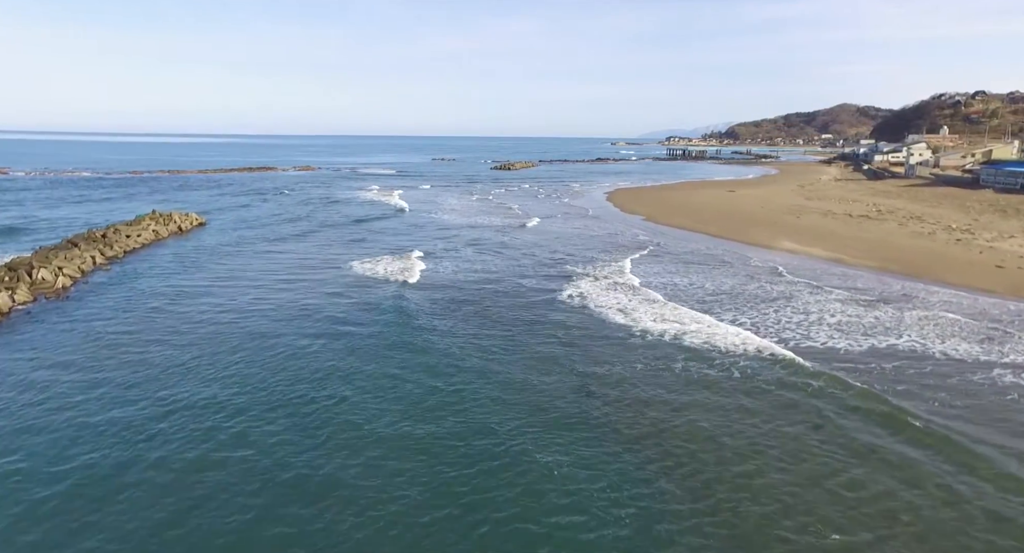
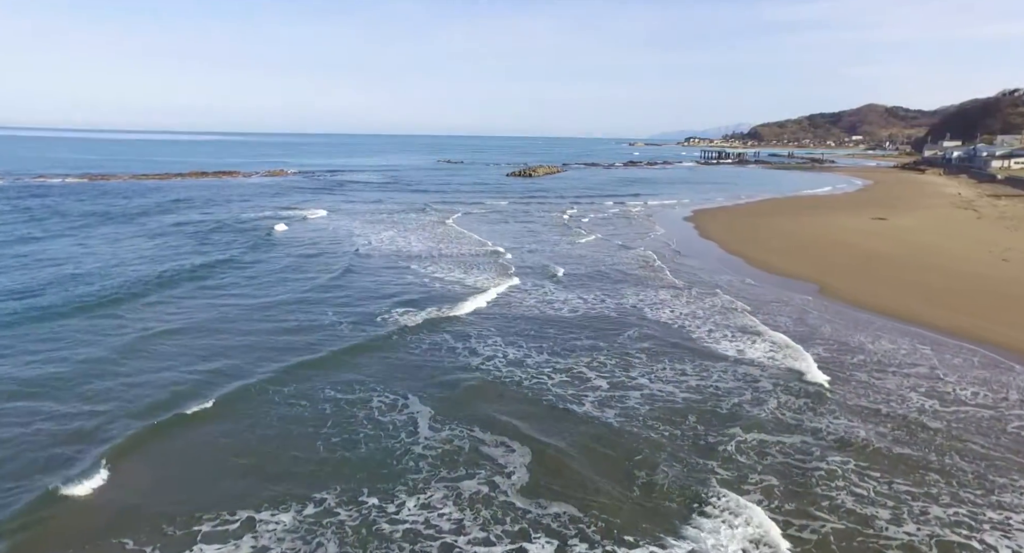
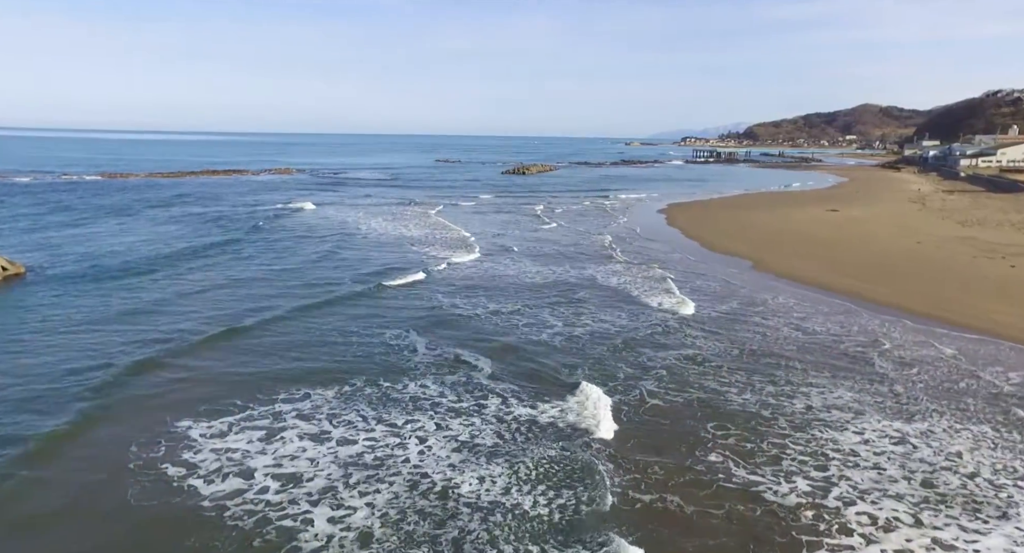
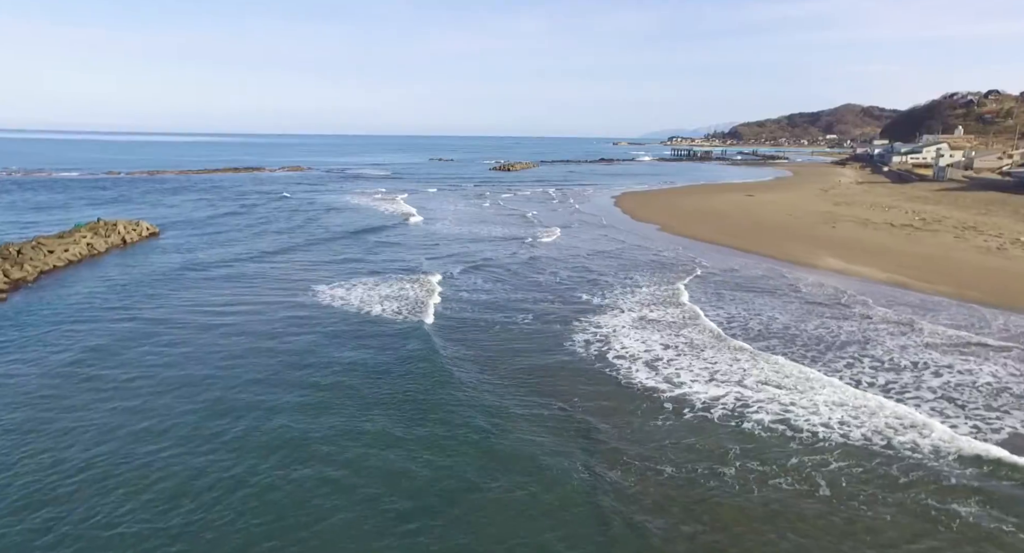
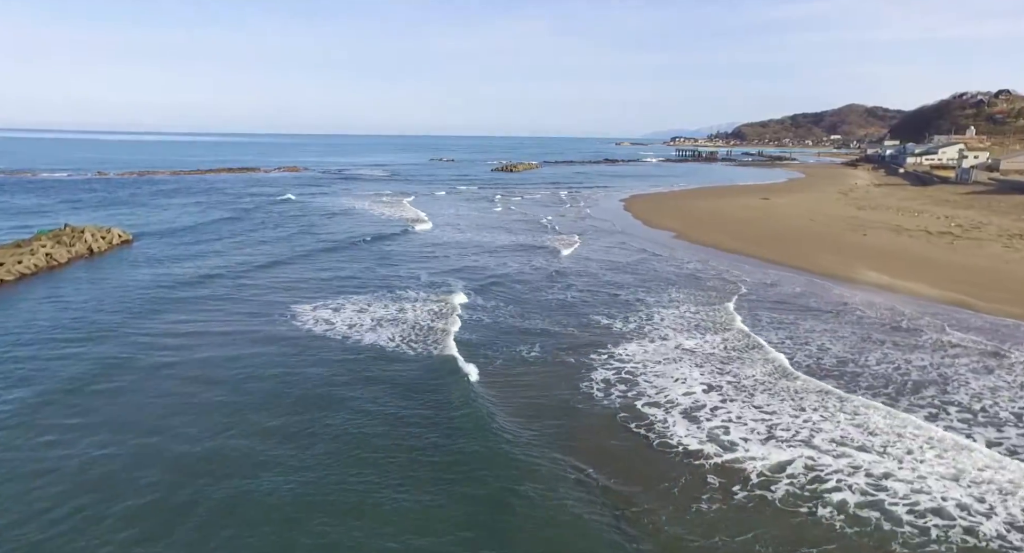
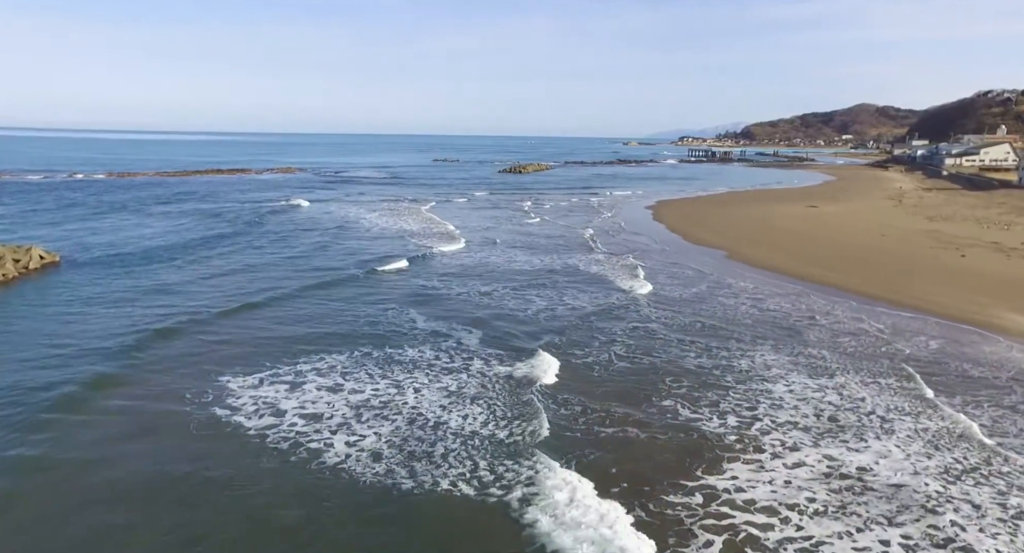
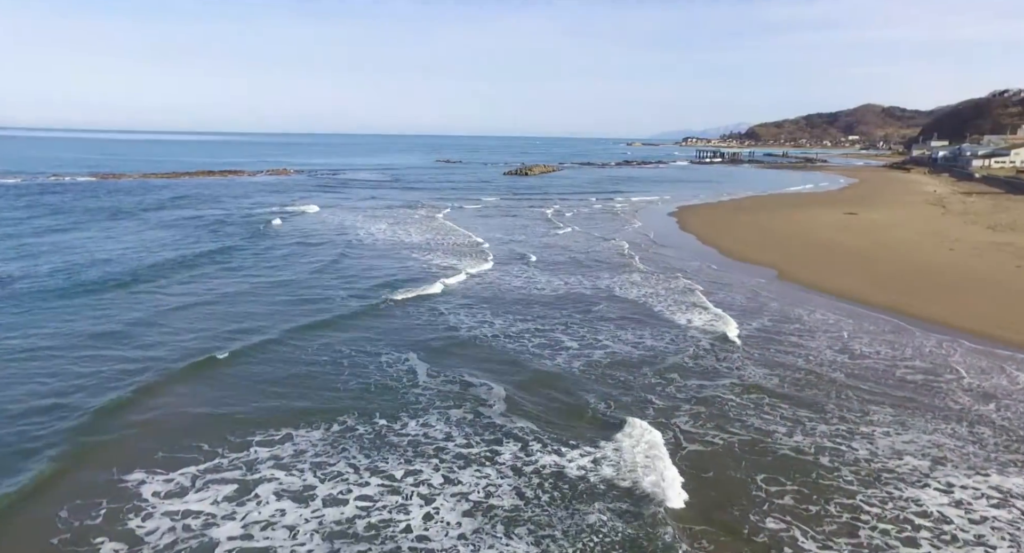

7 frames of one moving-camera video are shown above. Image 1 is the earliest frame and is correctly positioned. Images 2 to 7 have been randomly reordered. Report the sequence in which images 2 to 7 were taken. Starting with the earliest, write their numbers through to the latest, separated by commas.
4, 5, 6, 3, 7, 2
